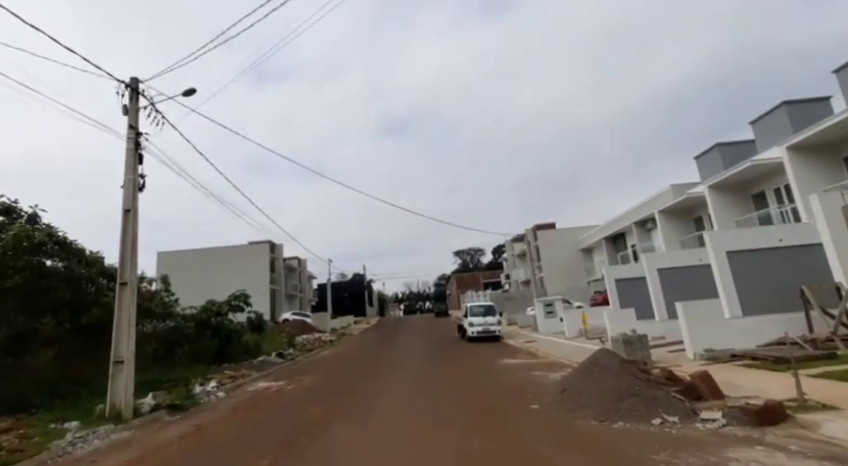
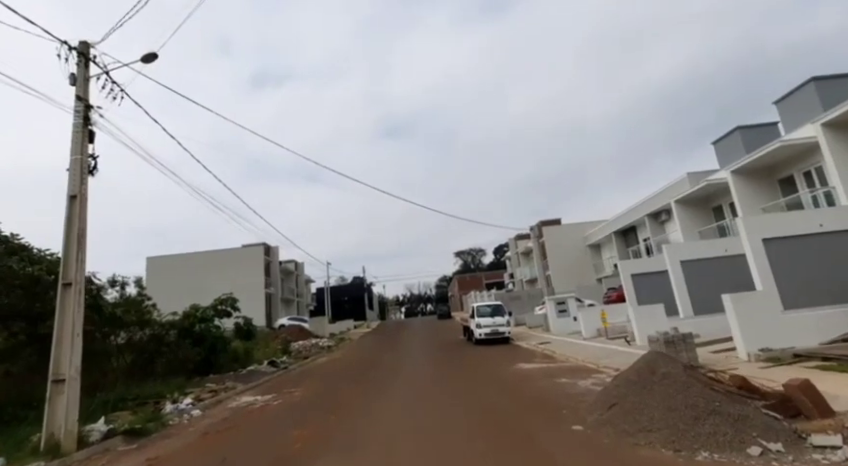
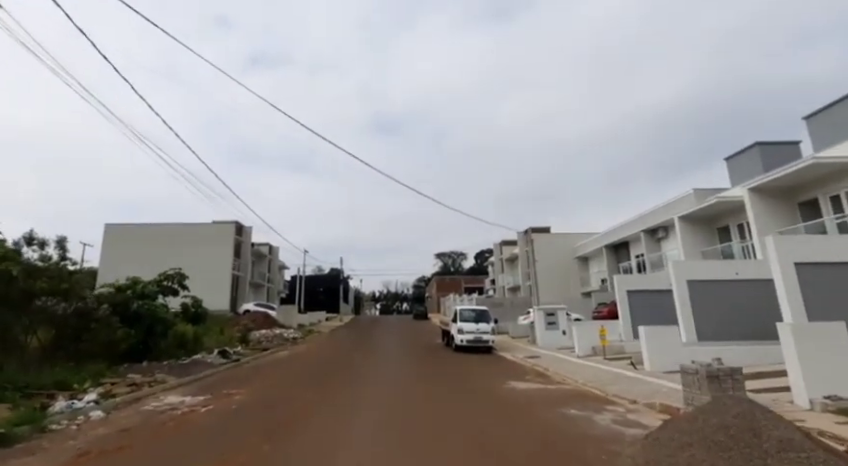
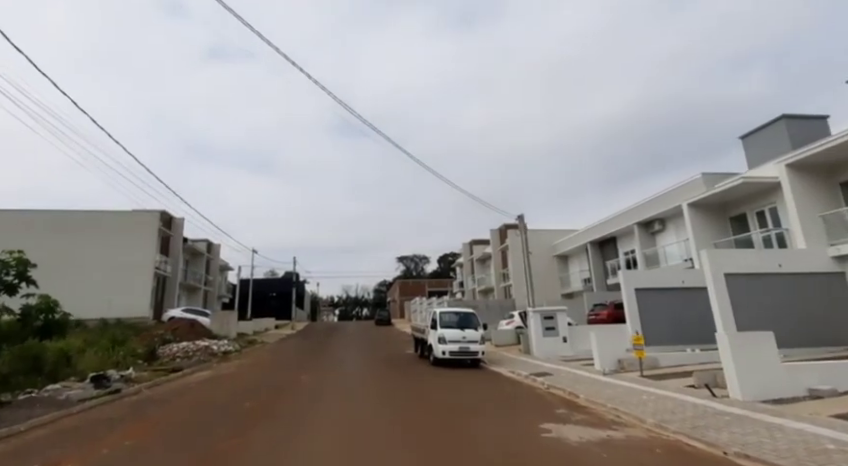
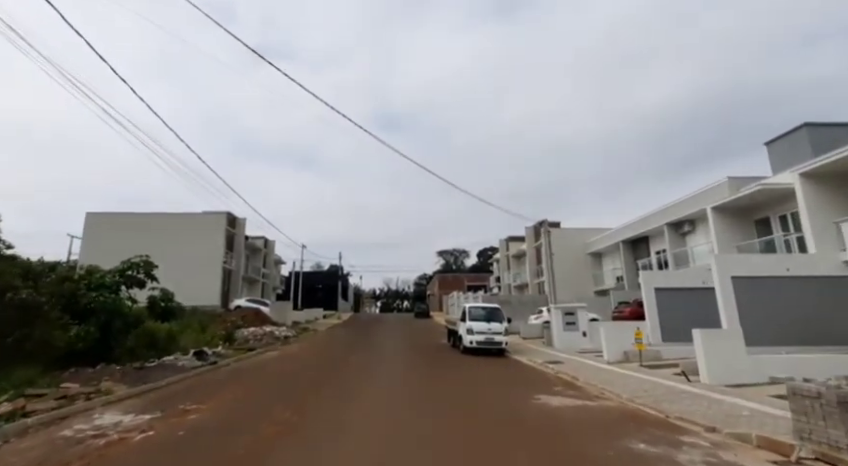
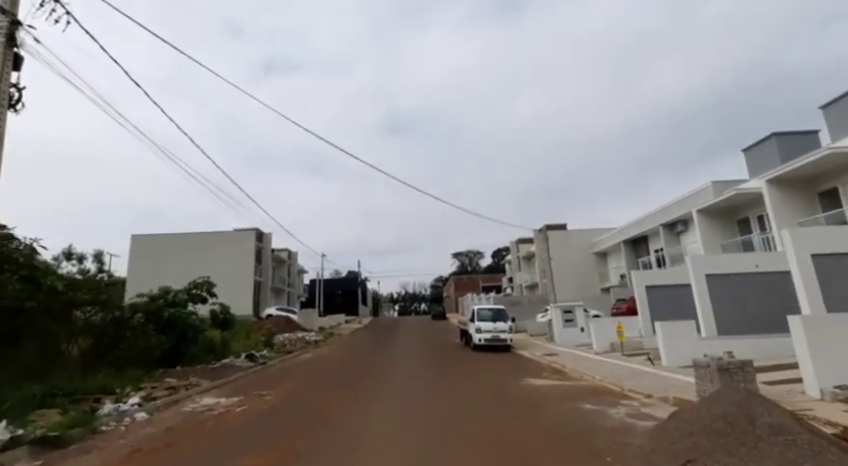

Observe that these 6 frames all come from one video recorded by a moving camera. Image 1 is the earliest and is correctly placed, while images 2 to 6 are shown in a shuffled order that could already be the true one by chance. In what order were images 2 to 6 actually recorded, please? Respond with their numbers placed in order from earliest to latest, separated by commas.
2, 6, 3, 5, 4
